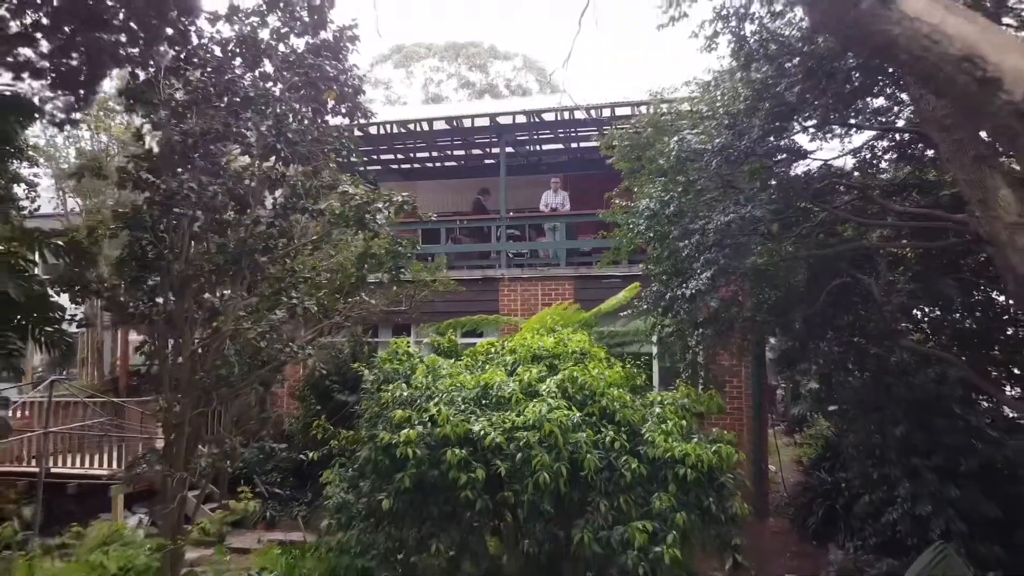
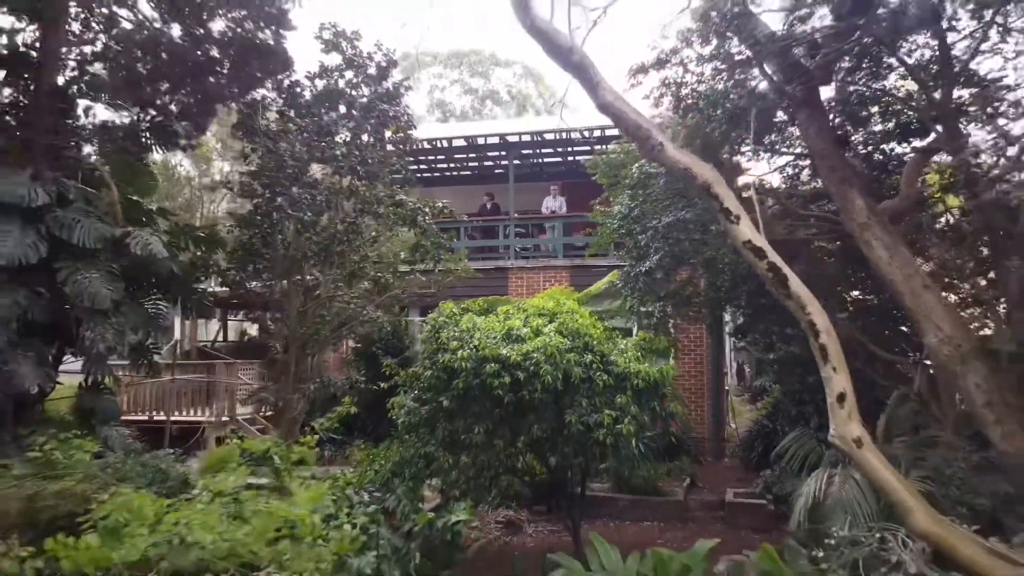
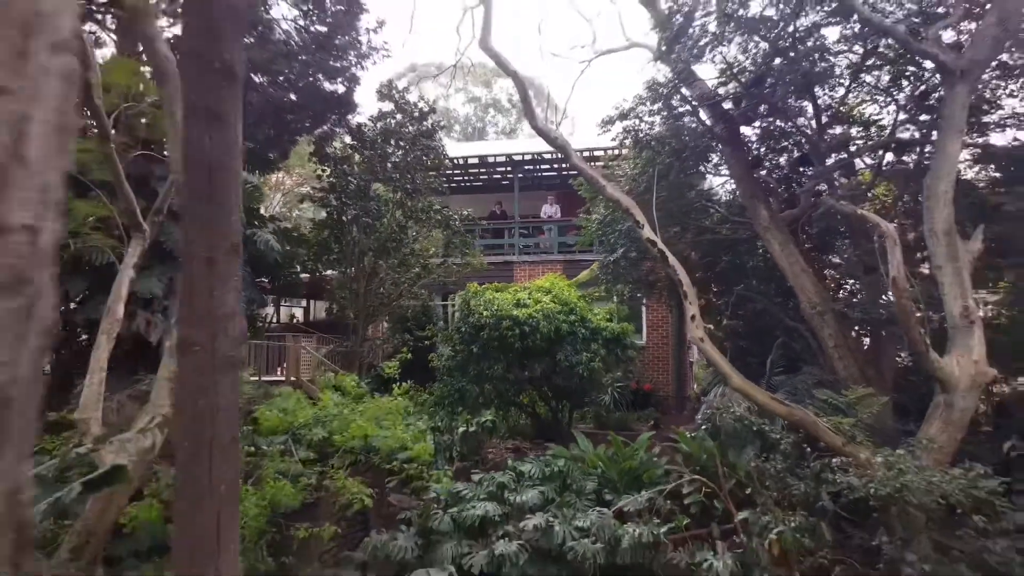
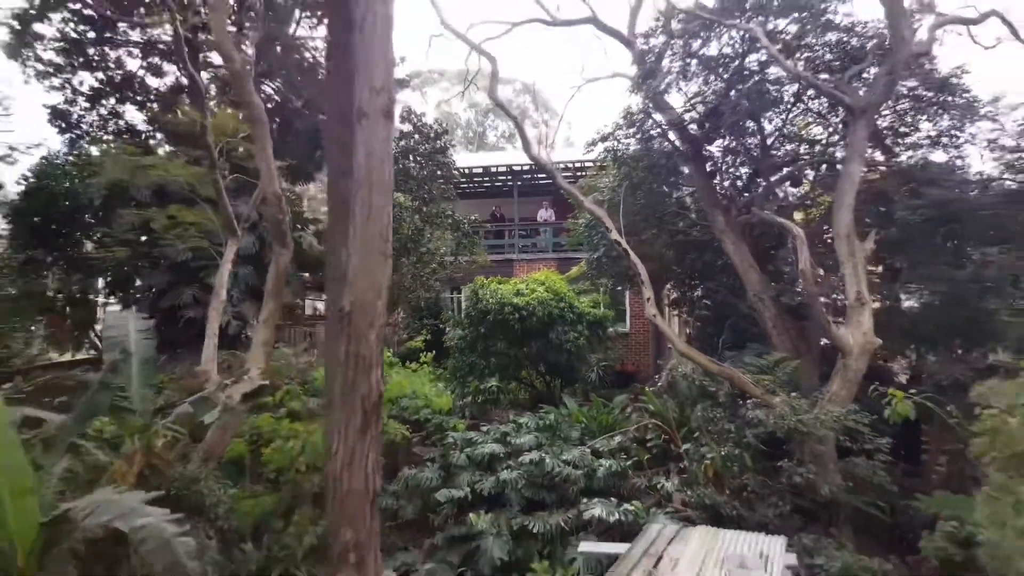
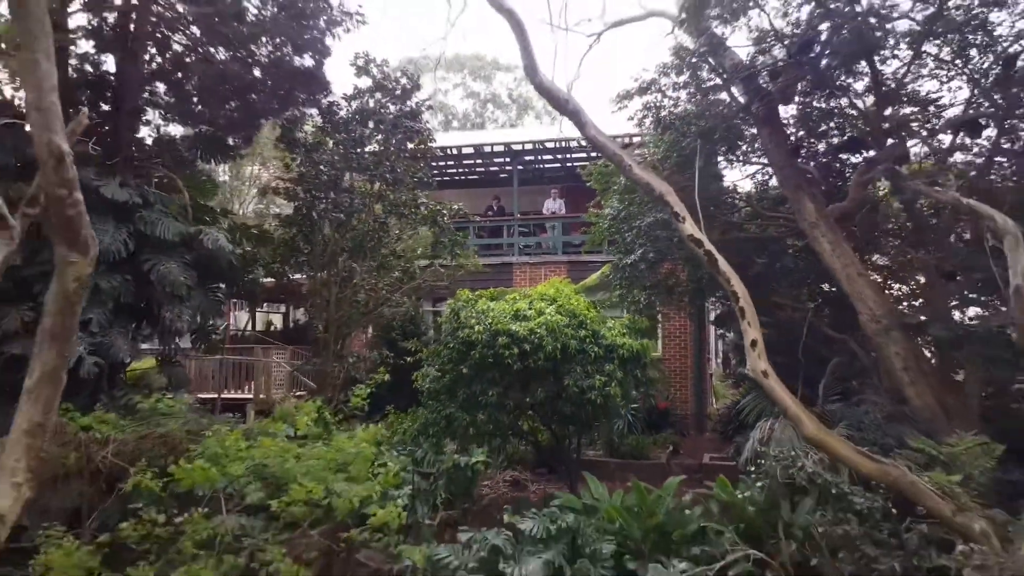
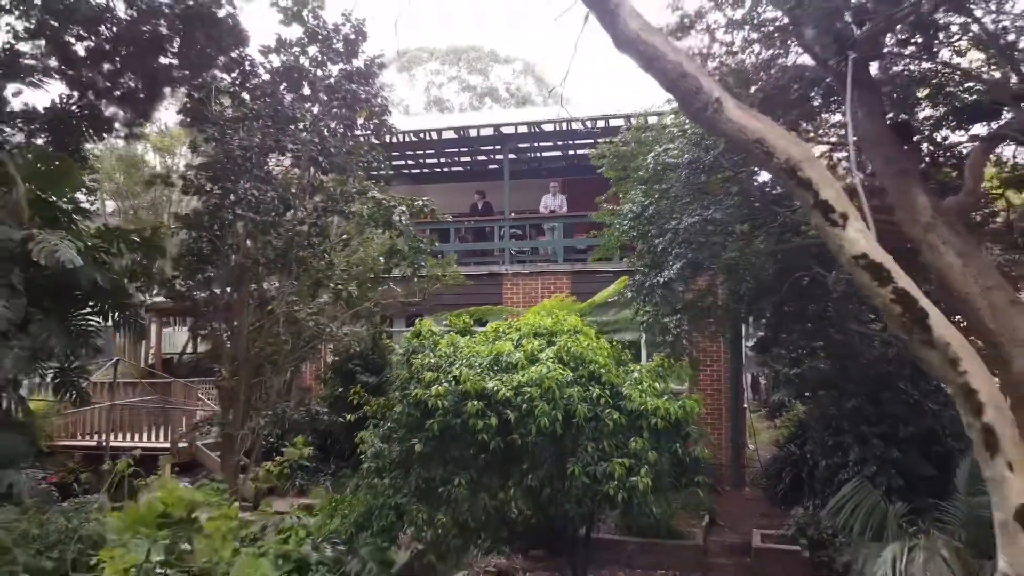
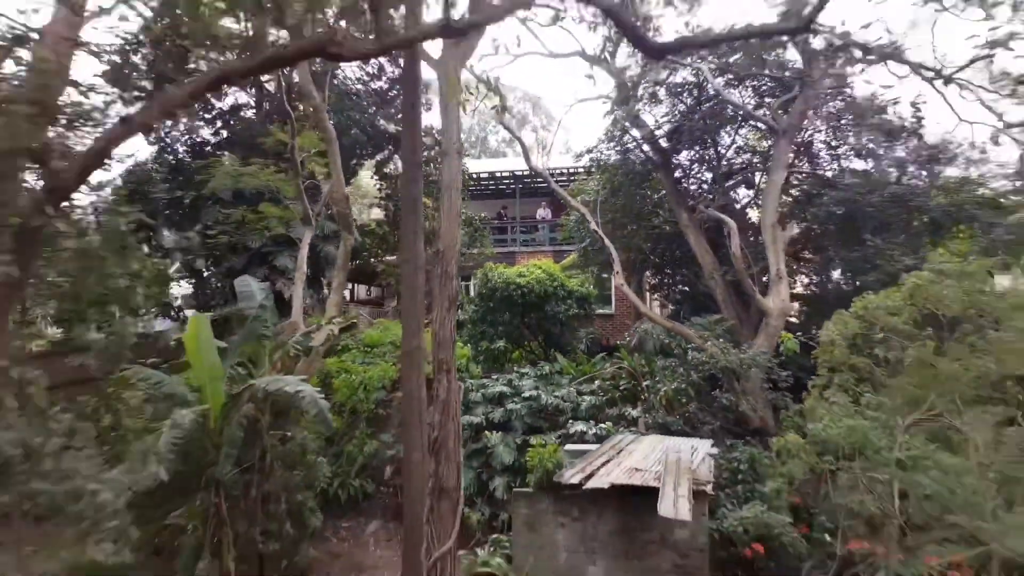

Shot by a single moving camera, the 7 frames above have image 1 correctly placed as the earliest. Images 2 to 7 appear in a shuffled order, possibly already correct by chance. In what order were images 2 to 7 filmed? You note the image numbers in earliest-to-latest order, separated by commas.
6, 2, 5, 3, 4, 7
